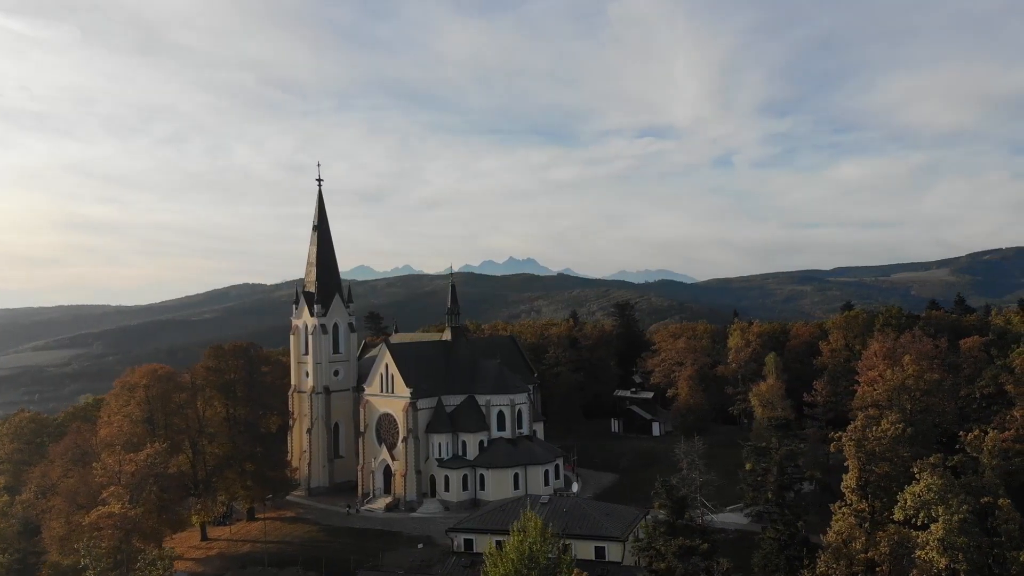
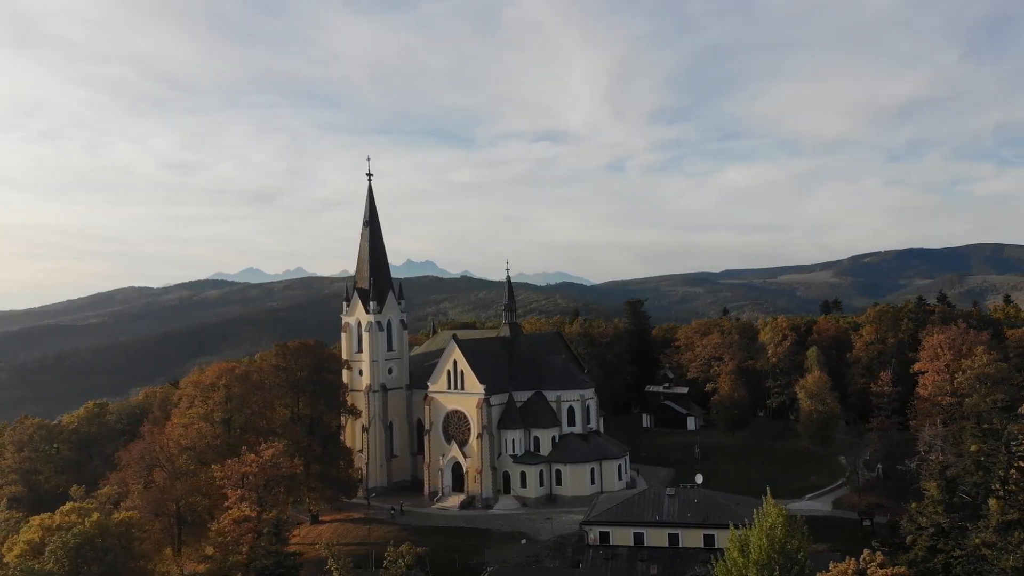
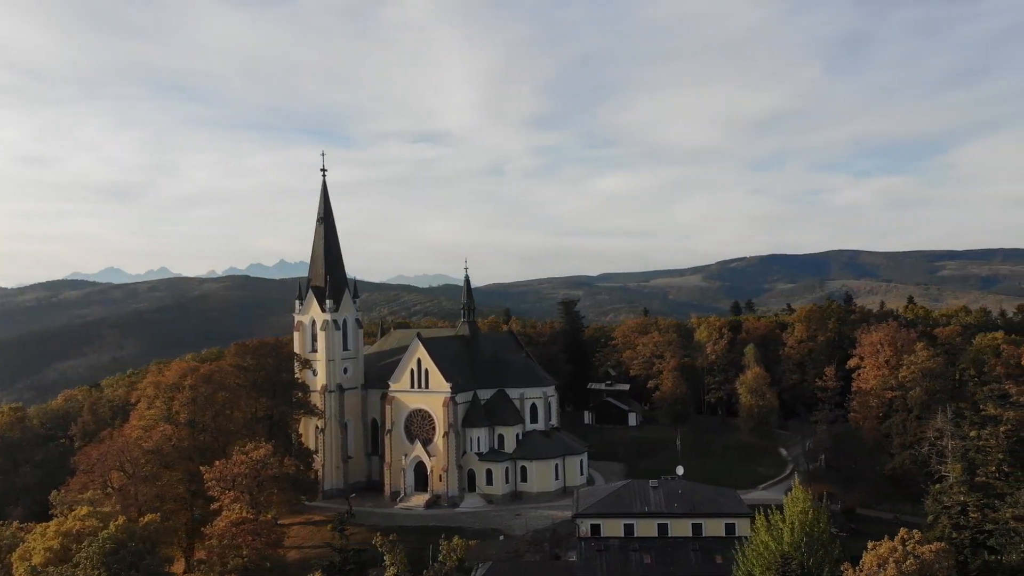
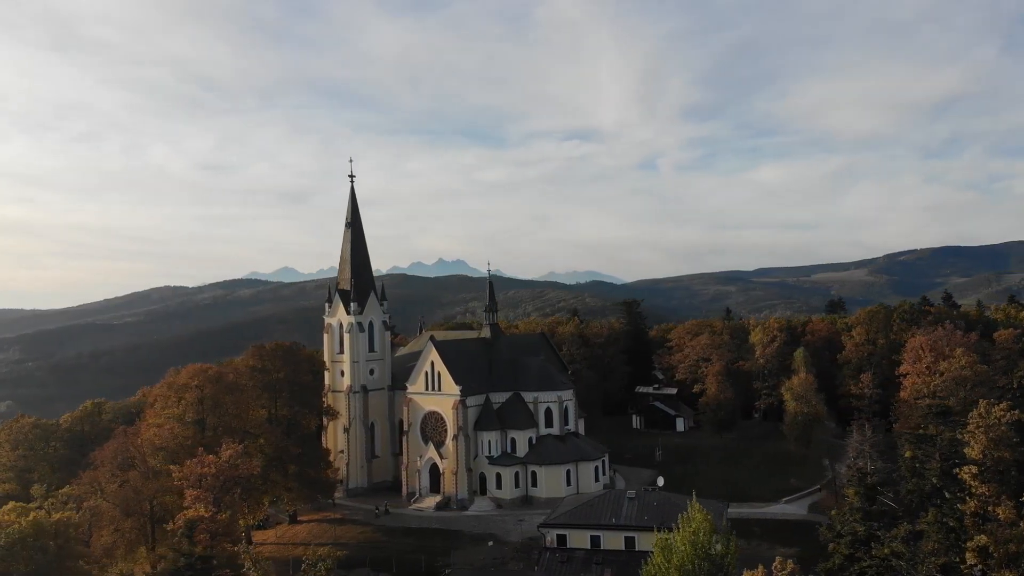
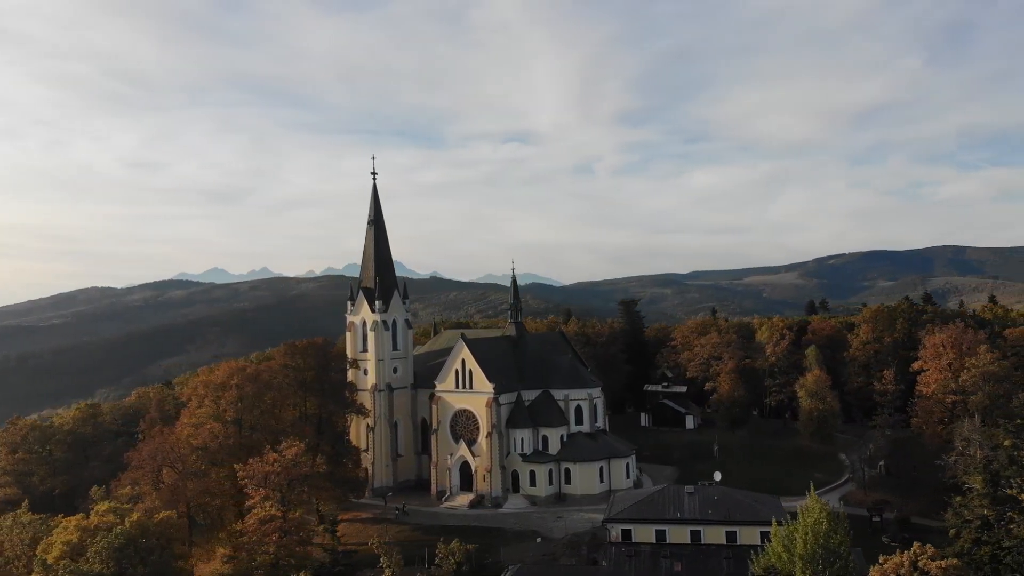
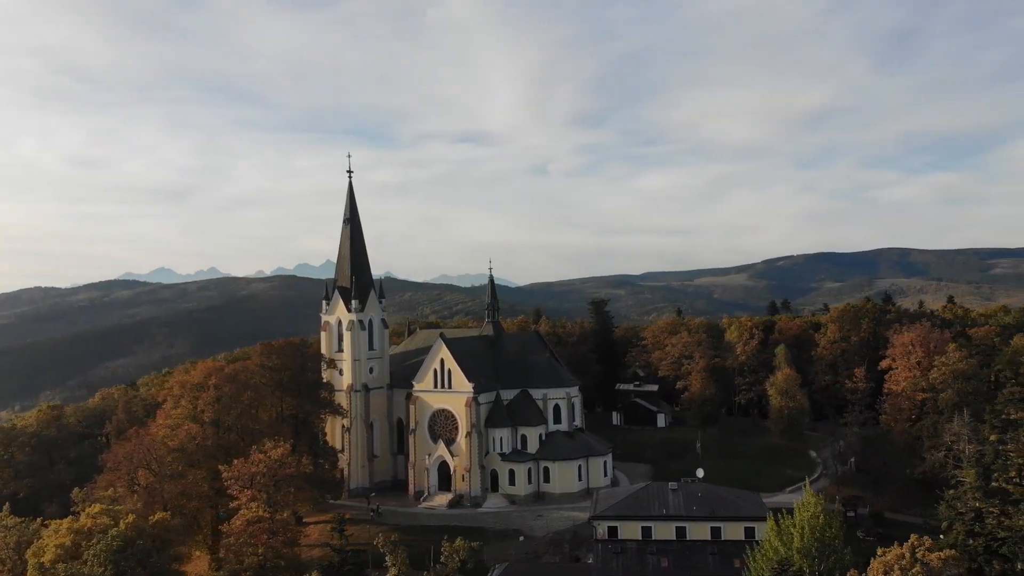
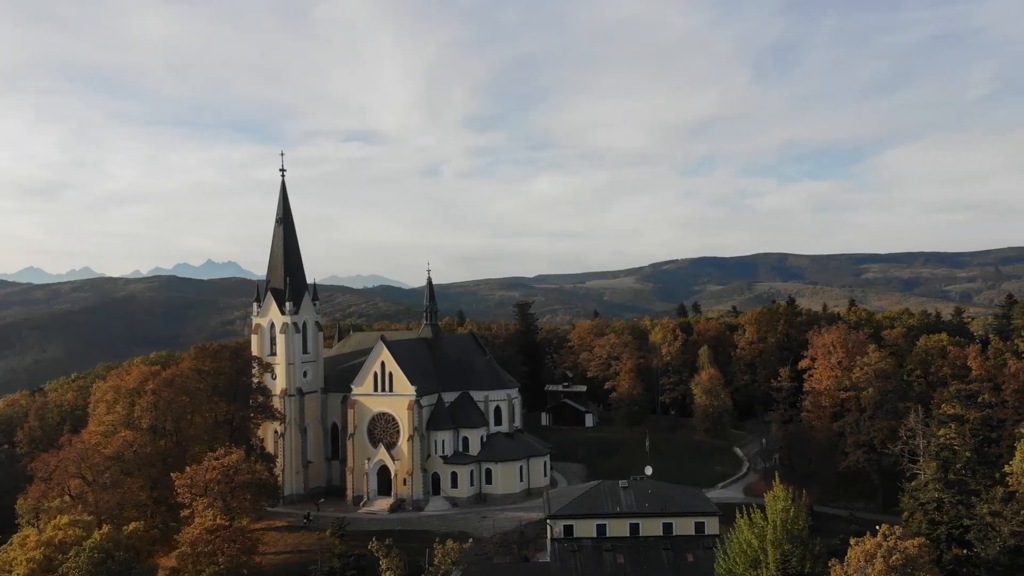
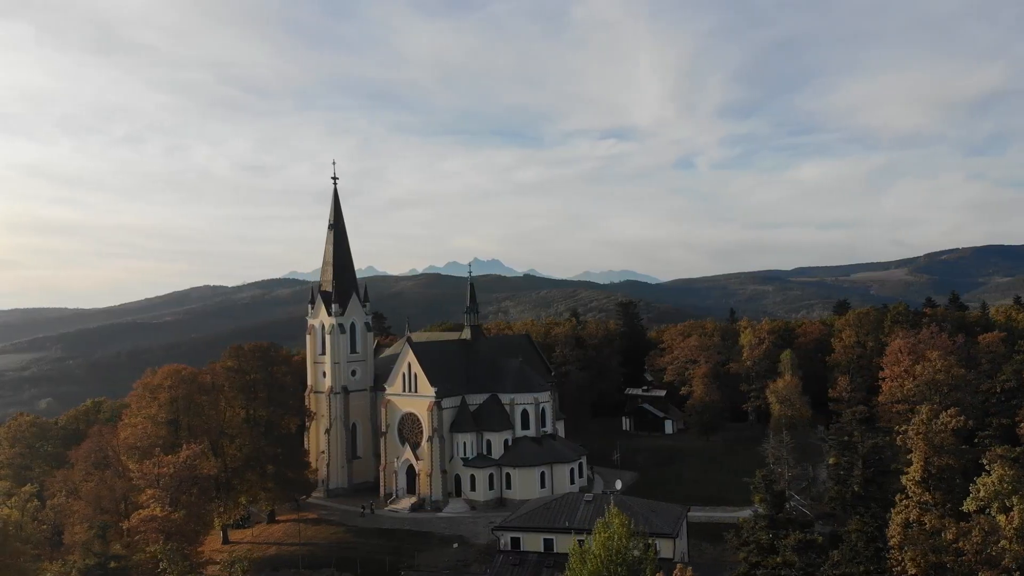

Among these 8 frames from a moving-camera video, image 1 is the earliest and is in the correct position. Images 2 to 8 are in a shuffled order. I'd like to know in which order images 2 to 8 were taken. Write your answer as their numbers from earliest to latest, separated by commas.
8, 4, 2, 5, 6, 3, 7
